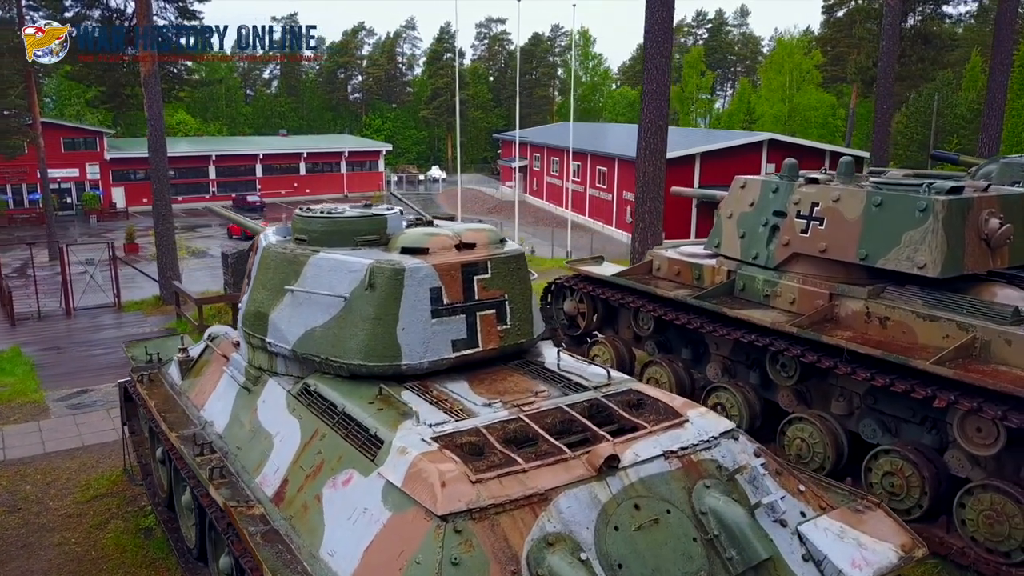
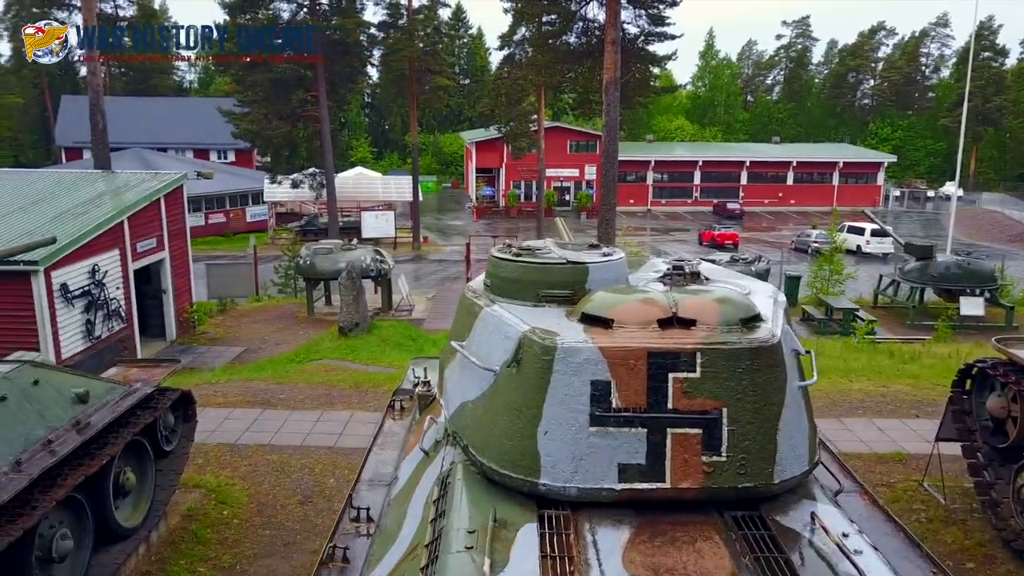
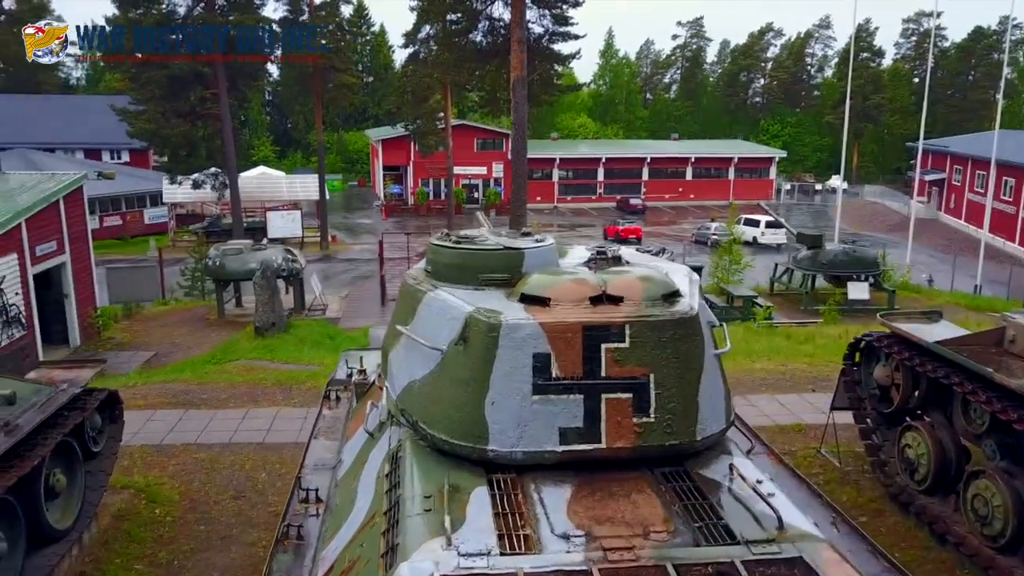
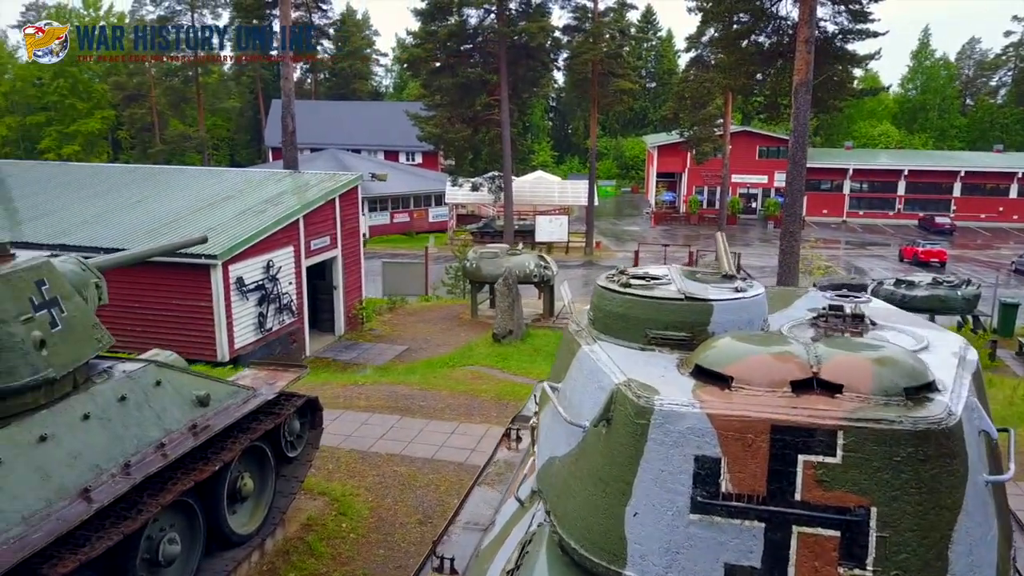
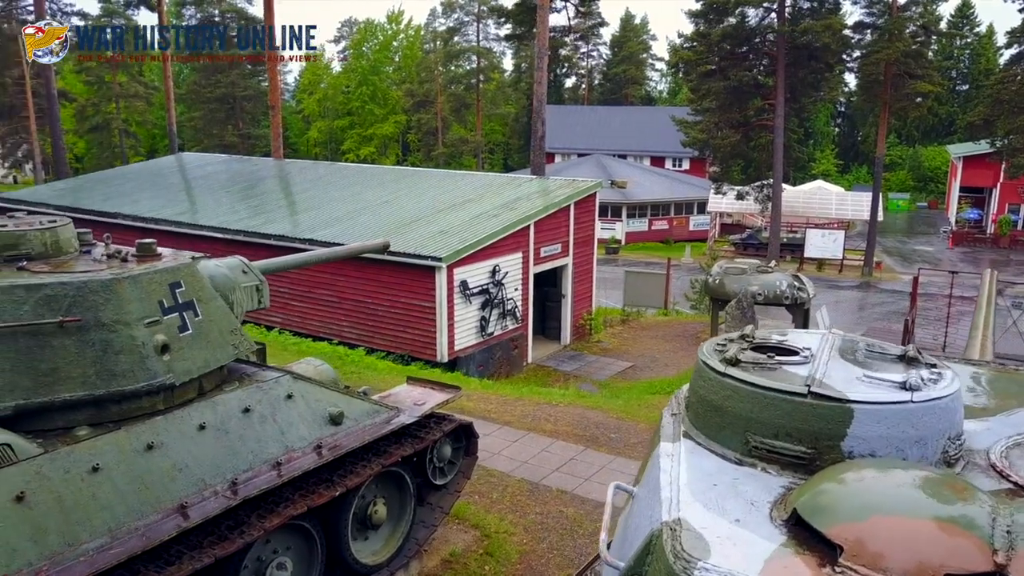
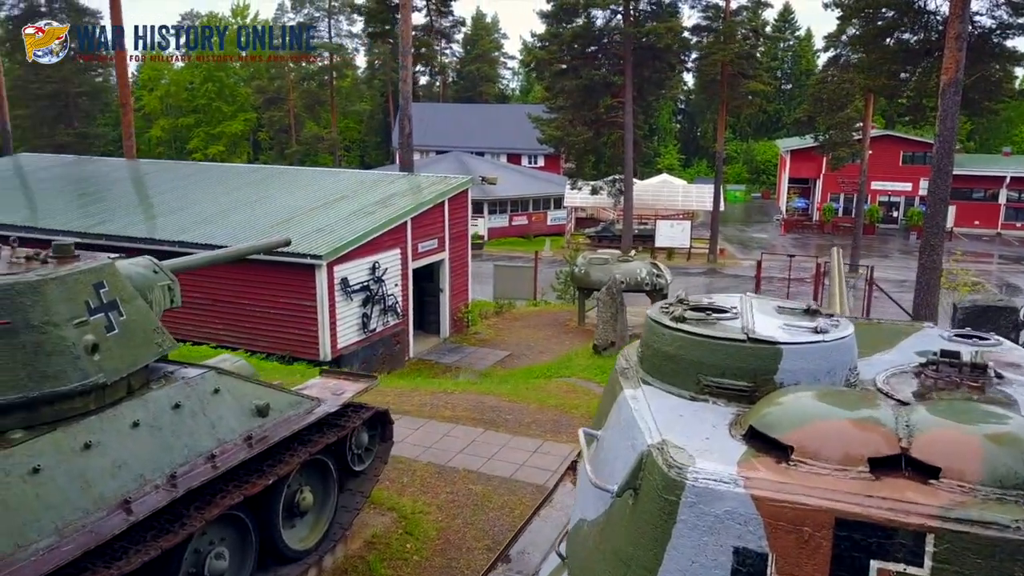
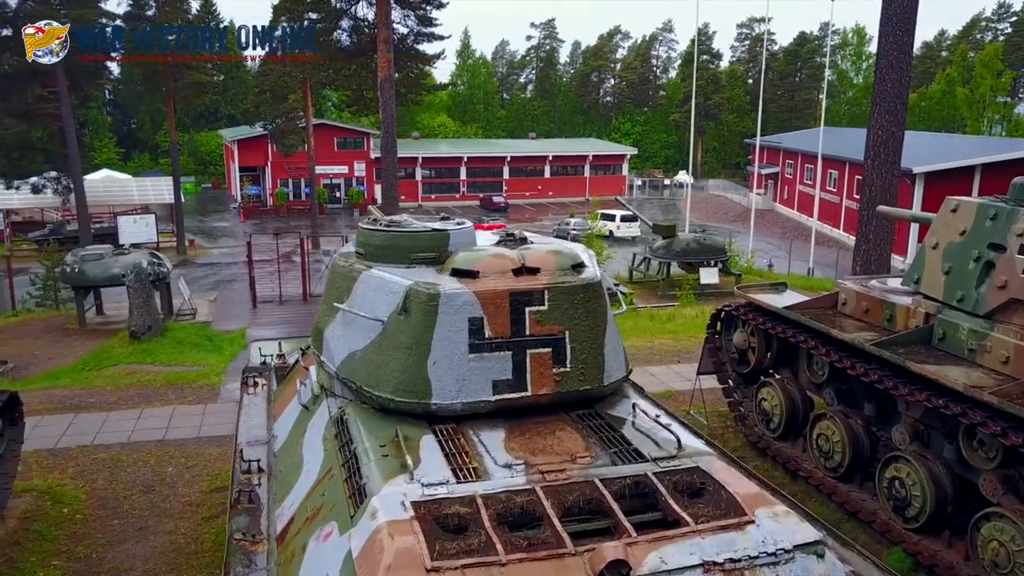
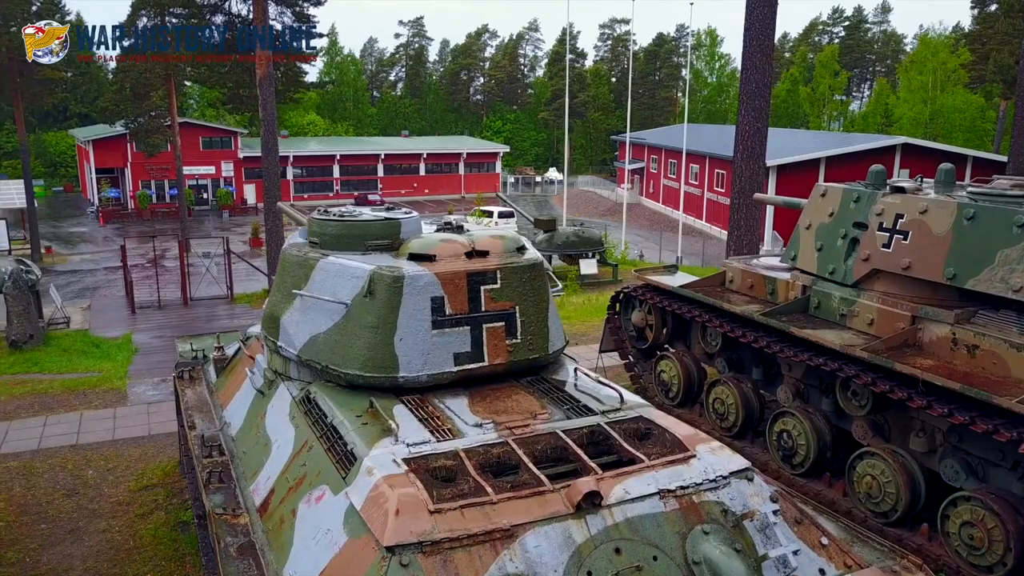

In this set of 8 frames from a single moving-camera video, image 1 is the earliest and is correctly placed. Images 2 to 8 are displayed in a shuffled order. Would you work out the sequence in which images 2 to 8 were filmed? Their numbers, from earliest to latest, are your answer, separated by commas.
8, 7, 3, 2, 4, 6, 5
